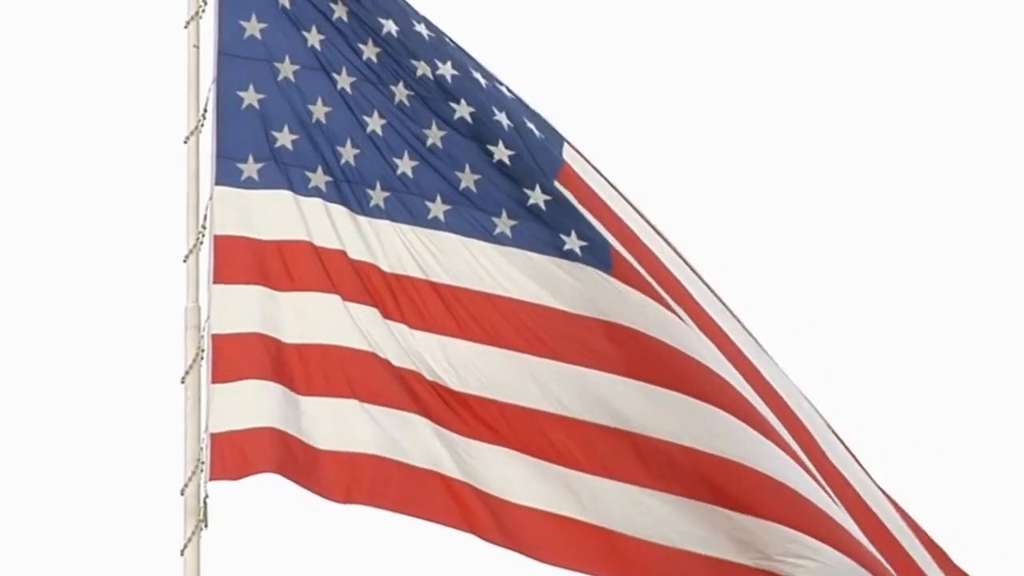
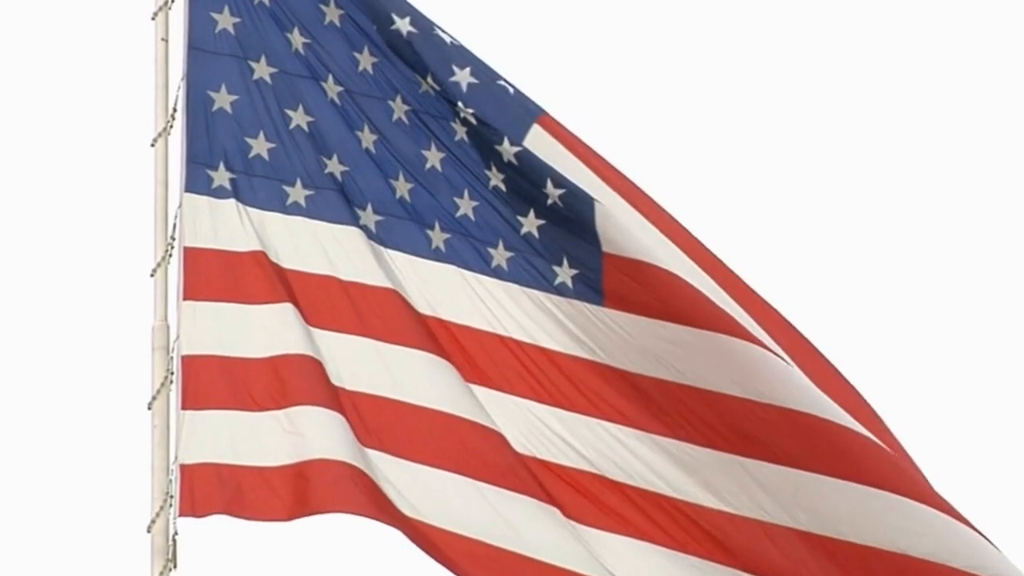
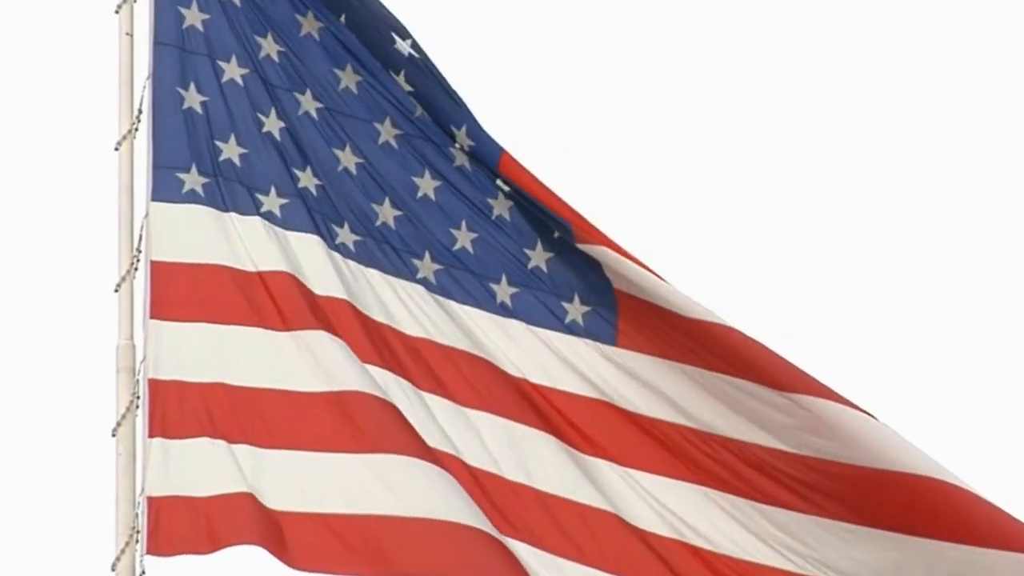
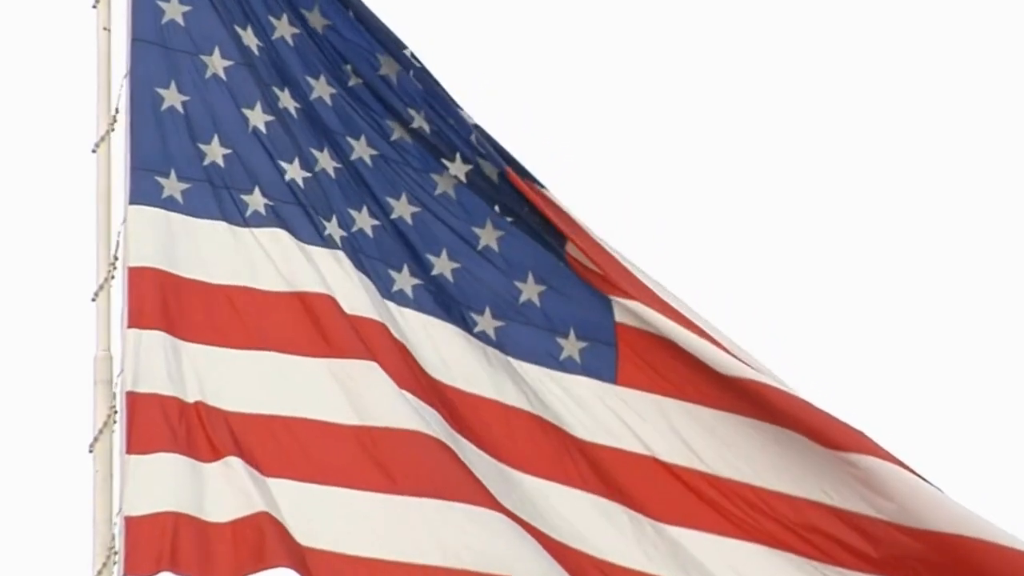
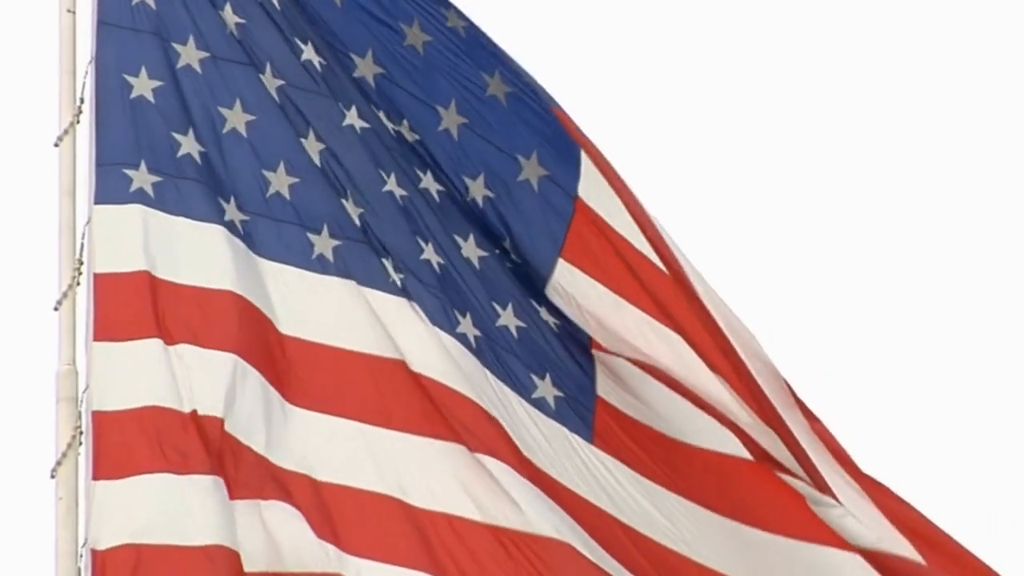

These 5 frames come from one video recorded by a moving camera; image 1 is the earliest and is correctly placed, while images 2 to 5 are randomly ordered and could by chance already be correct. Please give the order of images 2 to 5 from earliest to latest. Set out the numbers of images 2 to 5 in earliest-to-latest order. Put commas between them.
2, 3, 4, 5
